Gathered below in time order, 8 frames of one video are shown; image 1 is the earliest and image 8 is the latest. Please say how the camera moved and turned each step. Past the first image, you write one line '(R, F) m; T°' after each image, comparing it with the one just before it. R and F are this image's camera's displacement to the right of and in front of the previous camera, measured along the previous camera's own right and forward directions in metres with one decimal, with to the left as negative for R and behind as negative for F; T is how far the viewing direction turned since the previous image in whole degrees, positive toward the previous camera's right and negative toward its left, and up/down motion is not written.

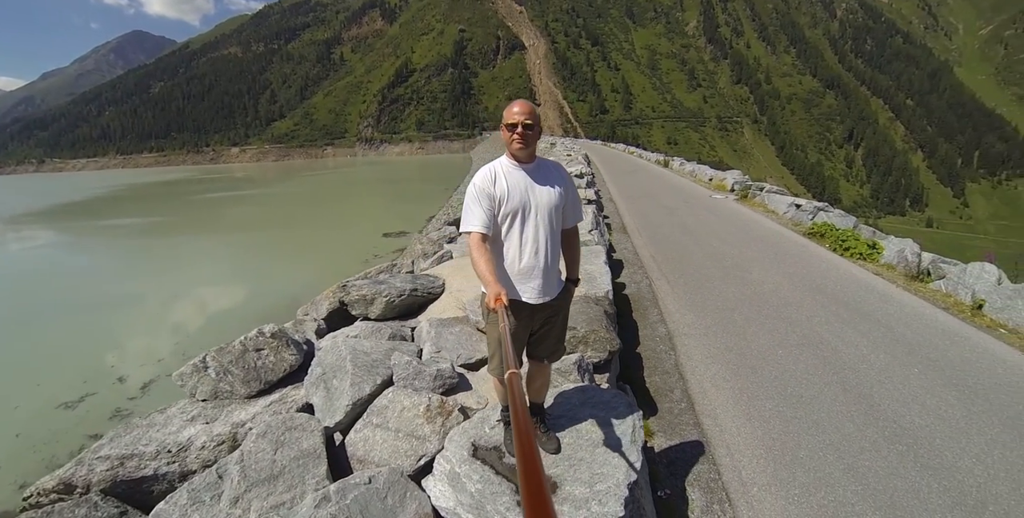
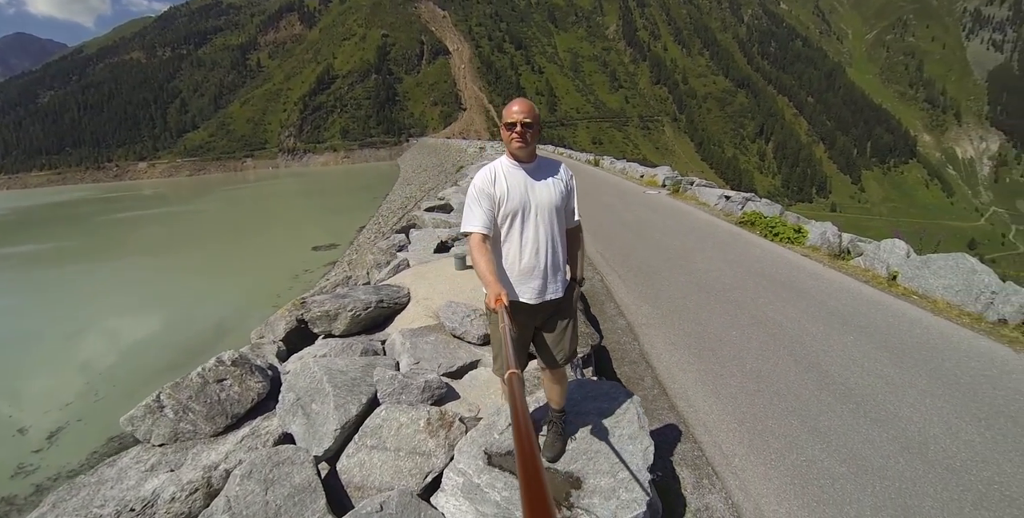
(-0.4, +0.1) m; +8°
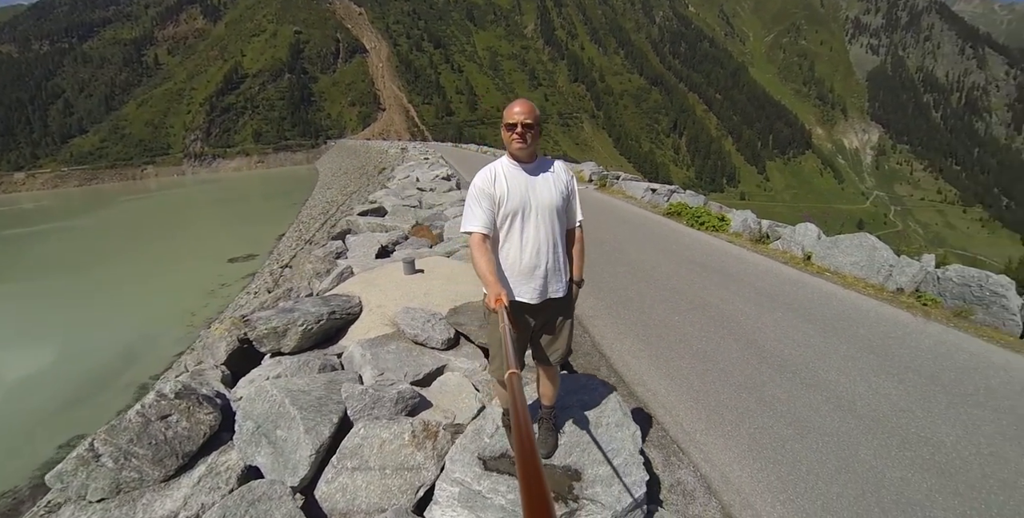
(-0.3, +0.1) m; +9°
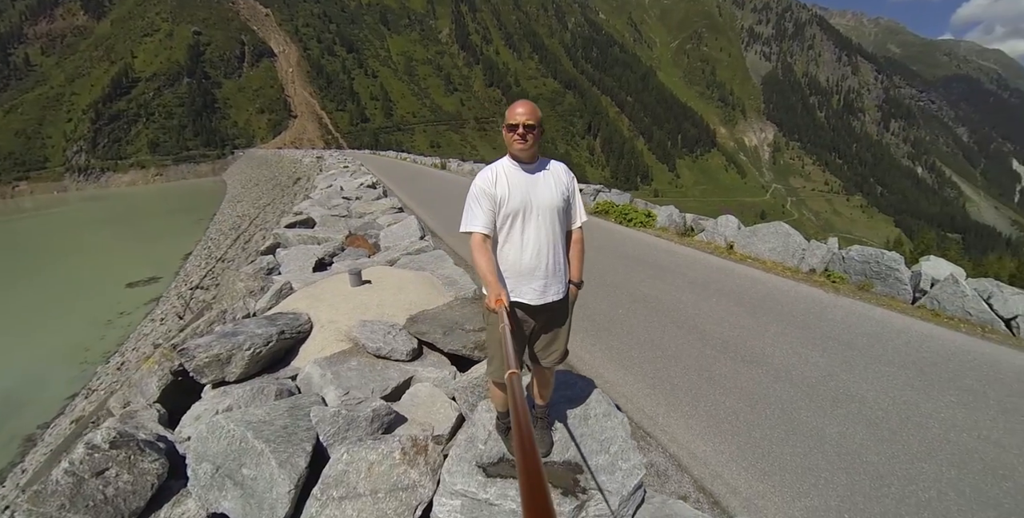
(-0.4, +0.1) m; +10°
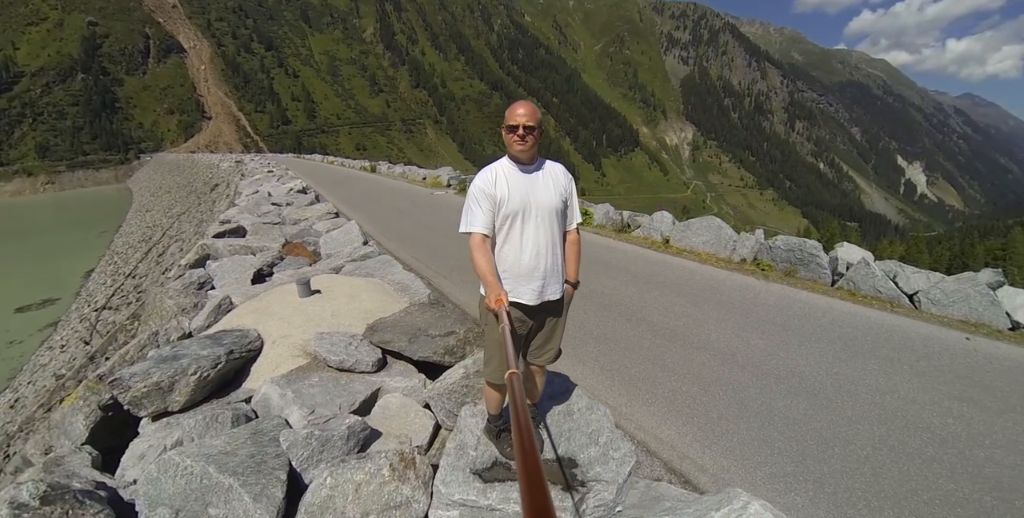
(-0.3, 0.0) m; +8°
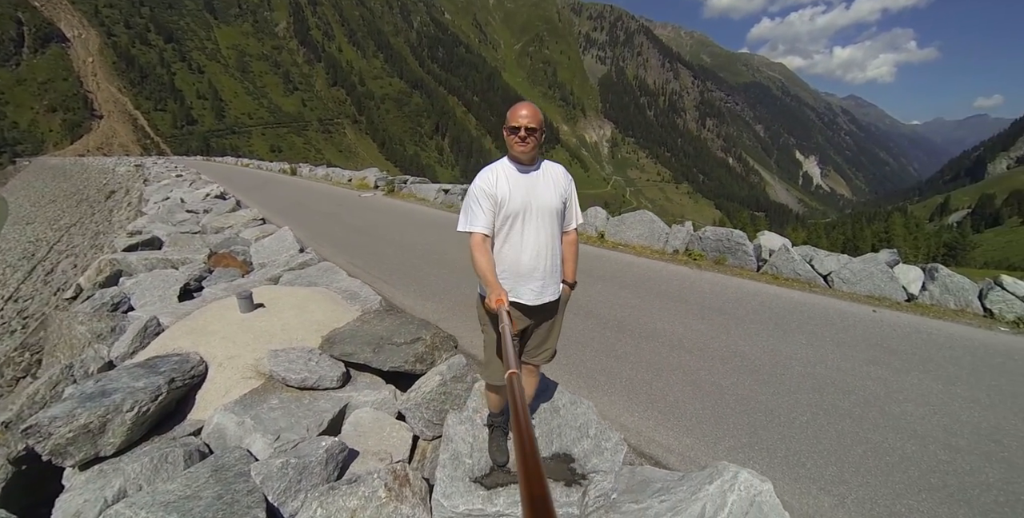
(-0.3, +0.1) m; +9°
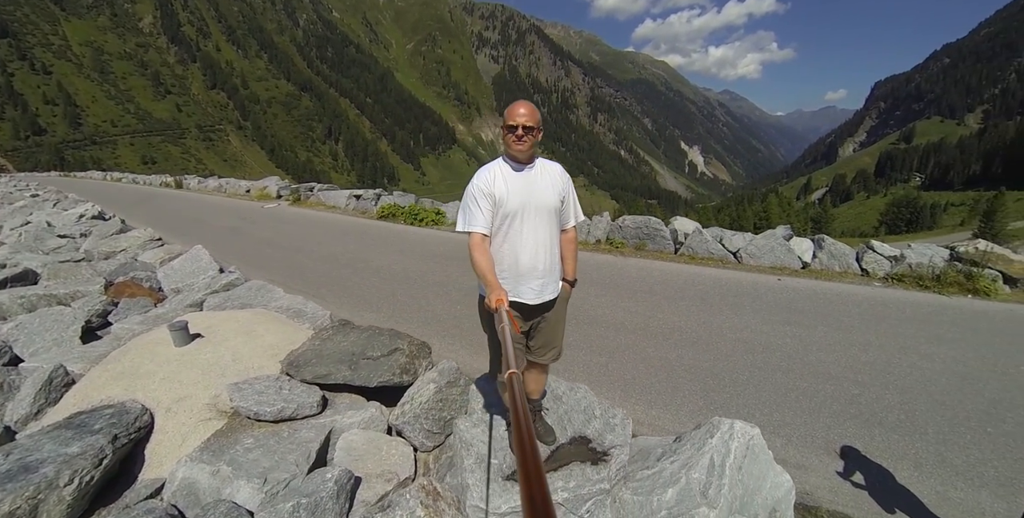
(-0.6, 0.0) m; +11°
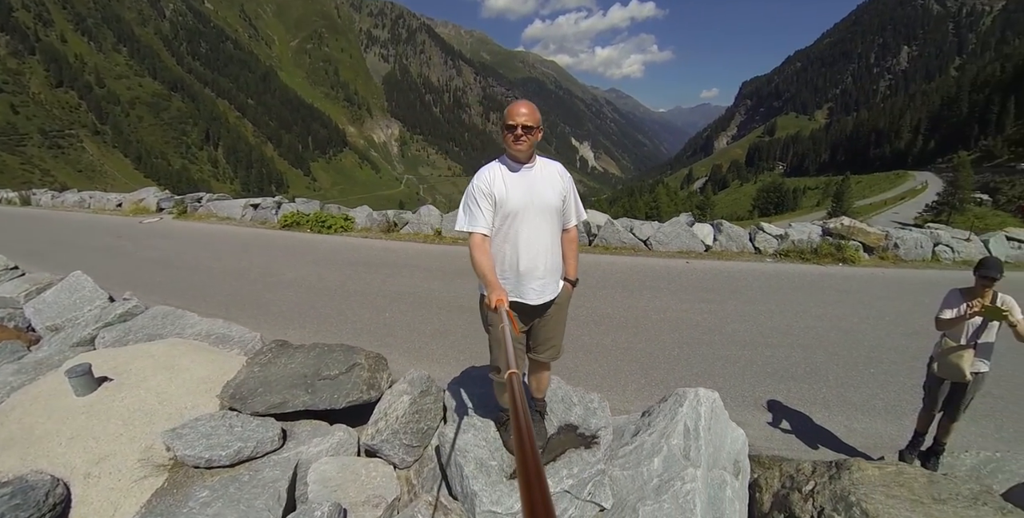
(-0.4, +0.1) m; +11°
